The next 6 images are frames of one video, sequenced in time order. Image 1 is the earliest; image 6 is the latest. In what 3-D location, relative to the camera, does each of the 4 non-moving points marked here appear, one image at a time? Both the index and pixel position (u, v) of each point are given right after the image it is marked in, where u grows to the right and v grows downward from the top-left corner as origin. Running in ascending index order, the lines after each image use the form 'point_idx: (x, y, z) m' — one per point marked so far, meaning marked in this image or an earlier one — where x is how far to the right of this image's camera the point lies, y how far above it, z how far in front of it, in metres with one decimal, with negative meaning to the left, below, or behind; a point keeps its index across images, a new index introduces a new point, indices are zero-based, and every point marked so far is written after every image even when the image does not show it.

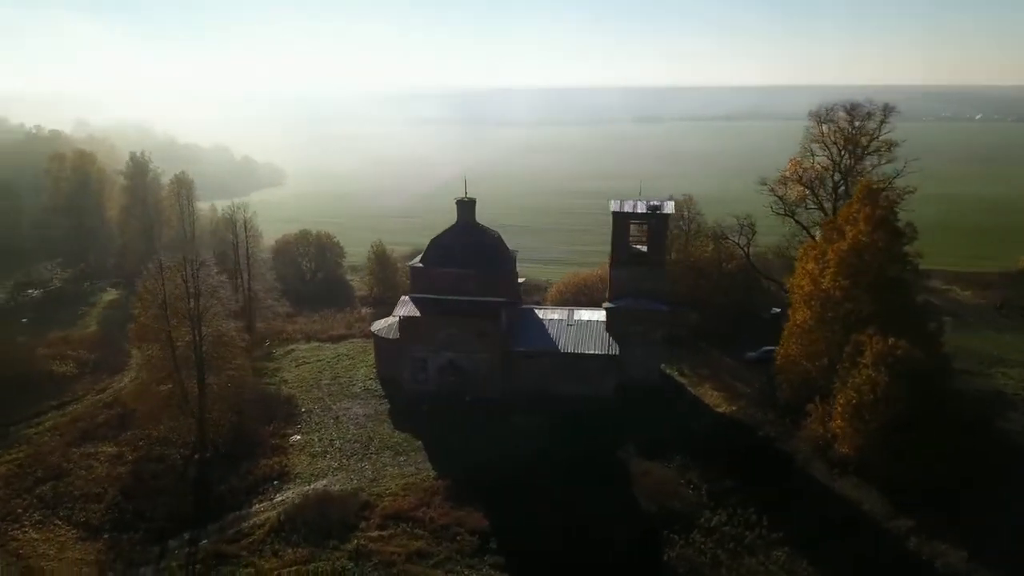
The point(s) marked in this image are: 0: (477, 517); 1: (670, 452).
0: (-0.9, -5.8, +16.7) m
1: (+4.6, -4.8, +19.9) m
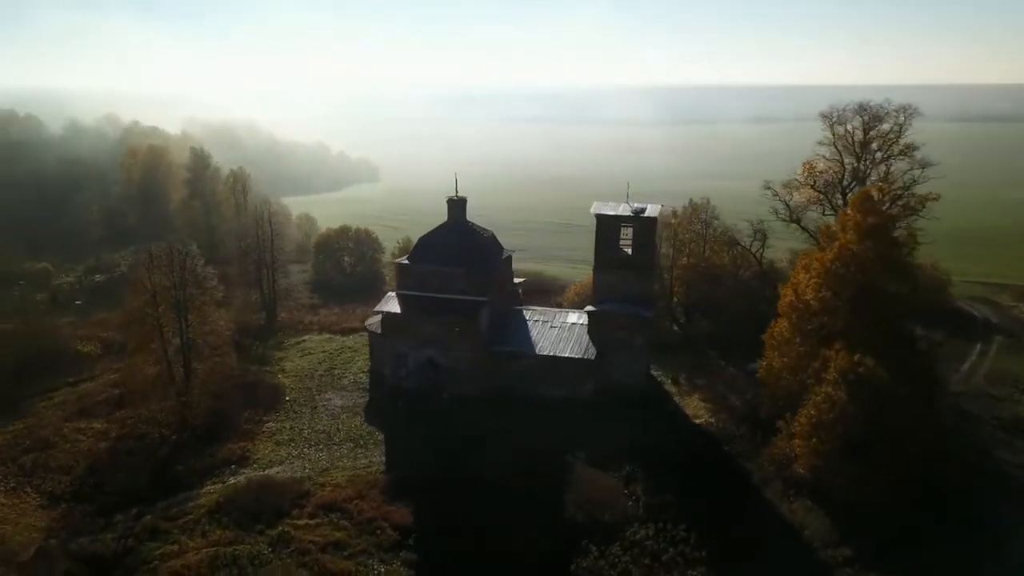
0: (-2.8, -5.7, +16.8) m
1: (+3.1, -5.0, +19.3) m
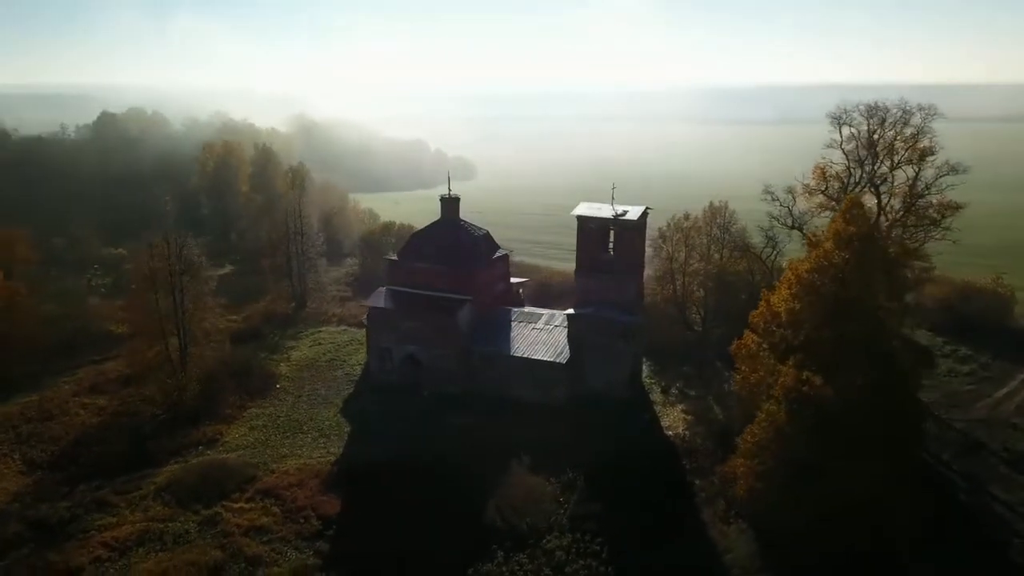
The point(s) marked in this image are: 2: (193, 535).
0: (-4.6, -5.6, +17.1) m
1: (+1.5, -5.1, +18.9) m
2: (-7.6, -5.9, +16.0) m
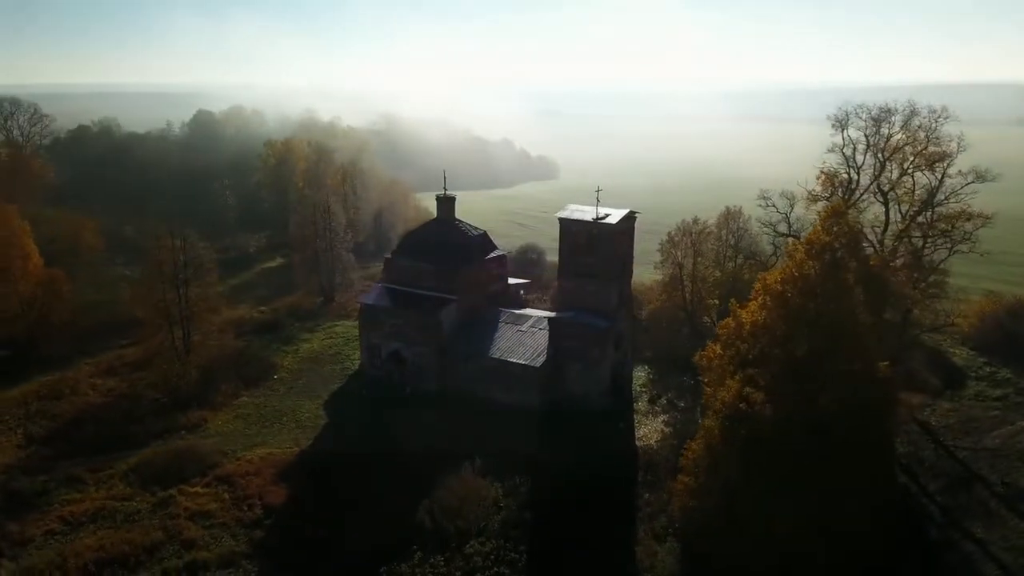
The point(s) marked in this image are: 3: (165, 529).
0: (-6.2, -5.5, +17.6) m
1: (+0.1, -5.2, +18.7) m
2: (-9.3, -5.7, +16.8) m
3: (-8.4, -5.8, +16.2) m
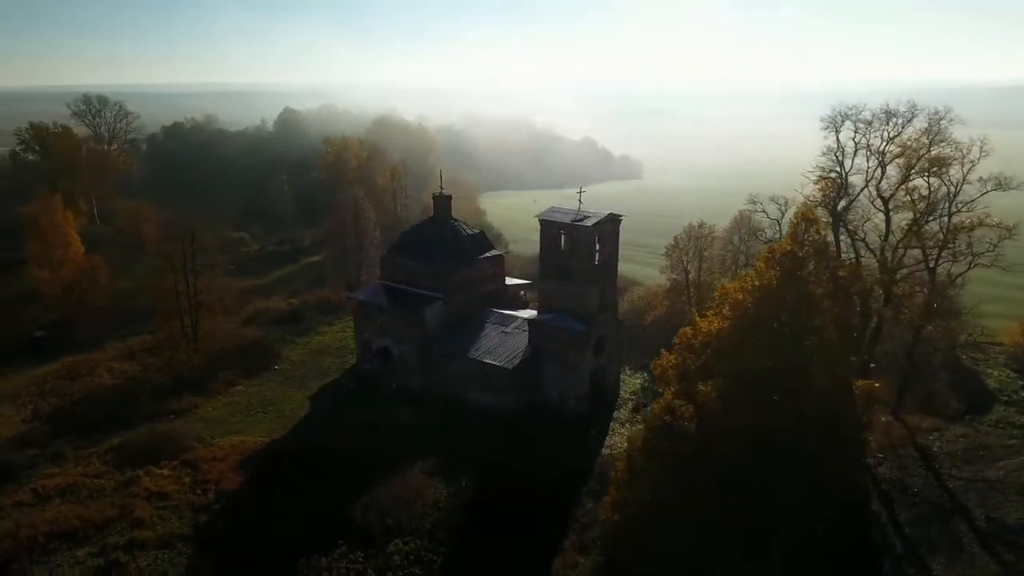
0: (-7.7, -5.3, +18.3) m
1: (-1.2, -5.2, +18.7) m
2: (-10.9, -5.4, +17.8) m
3: (-10.0, -5.6, +17.1) m
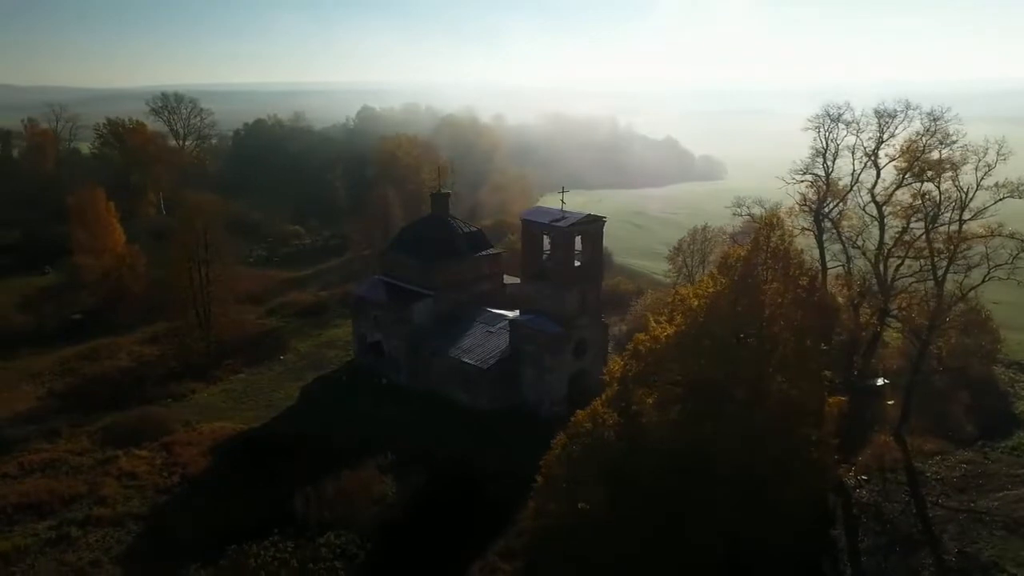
0: (-8.9, -5.1, +19.1) m
1: (-2.5, -5.2, +18.8) m
2: (-12.2, -5.1, +19.0) m
3: (-11.4, -5.3, +18.2) m
